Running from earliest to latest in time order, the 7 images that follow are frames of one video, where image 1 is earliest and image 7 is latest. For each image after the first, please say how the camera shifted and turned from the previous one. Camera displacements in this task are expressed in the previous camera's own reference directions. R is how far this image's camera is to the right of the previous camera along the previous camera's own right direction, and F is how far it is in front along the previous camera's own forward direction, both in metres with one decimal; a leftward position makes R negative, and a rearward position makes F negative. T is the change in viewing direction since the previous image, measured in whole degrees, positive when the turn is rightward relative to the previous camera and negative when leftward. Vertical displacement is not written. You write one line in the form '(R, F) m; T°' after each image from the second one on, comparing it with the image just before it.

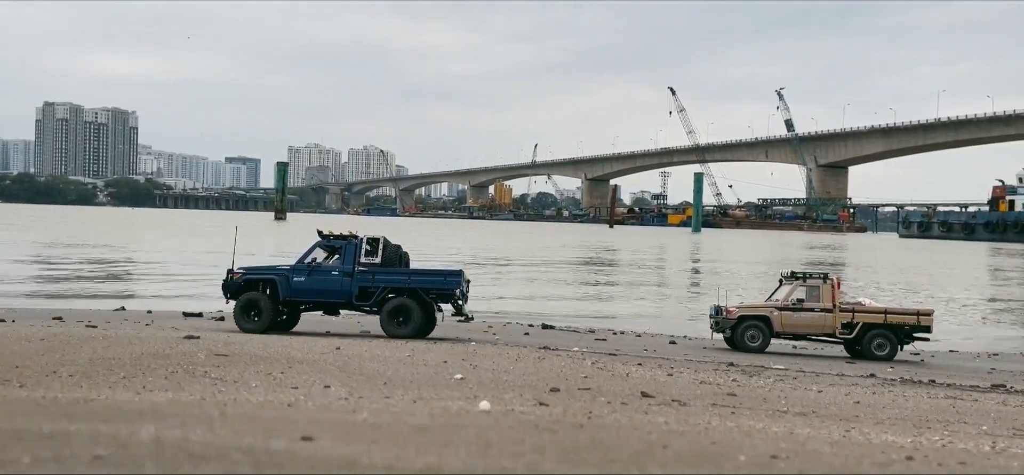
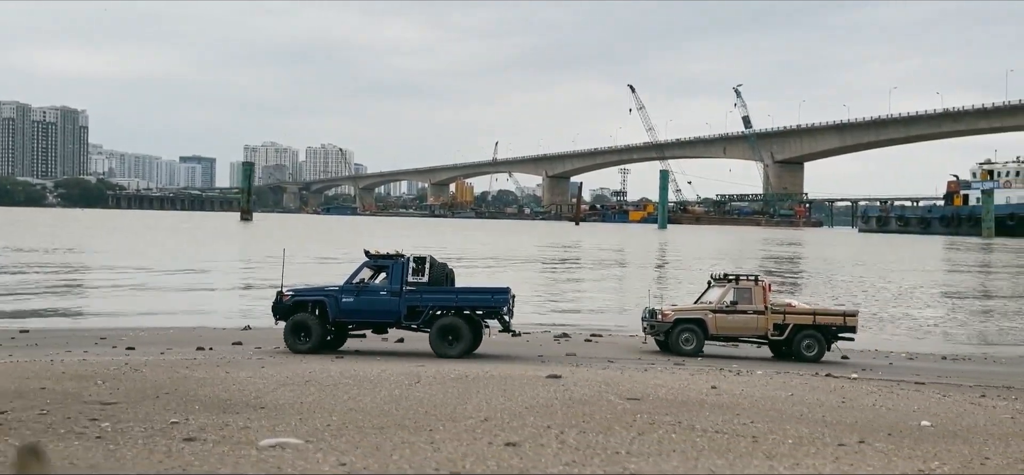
(-1.6, +0.1) m; +3°
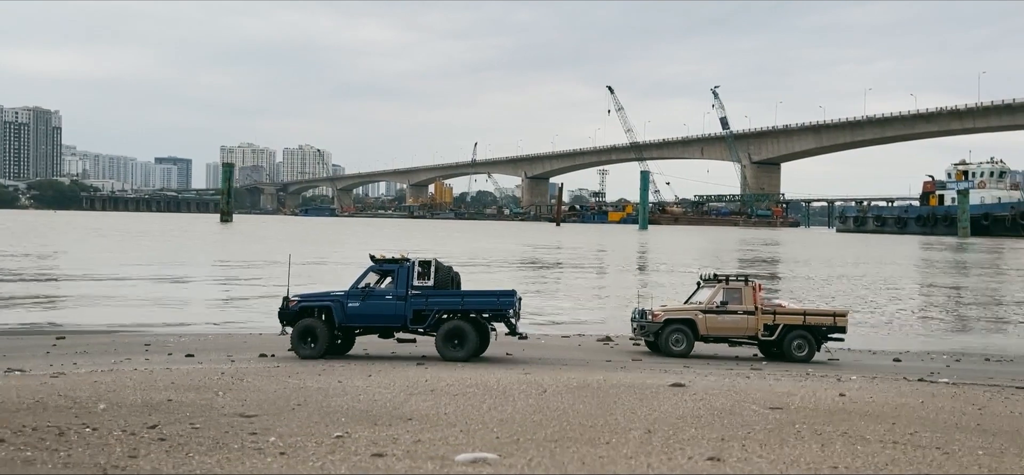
(-0.6, +0.1) m; +1°
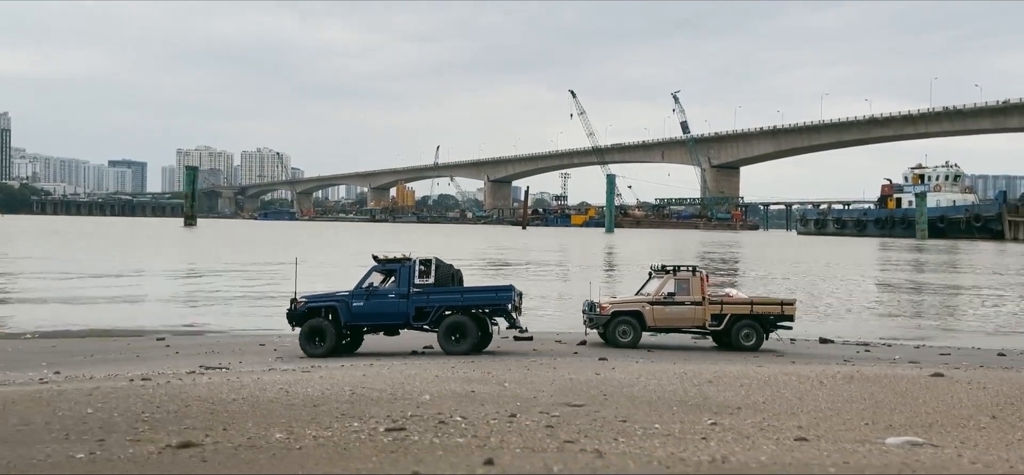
(-1.2, 0.0) m; +3°
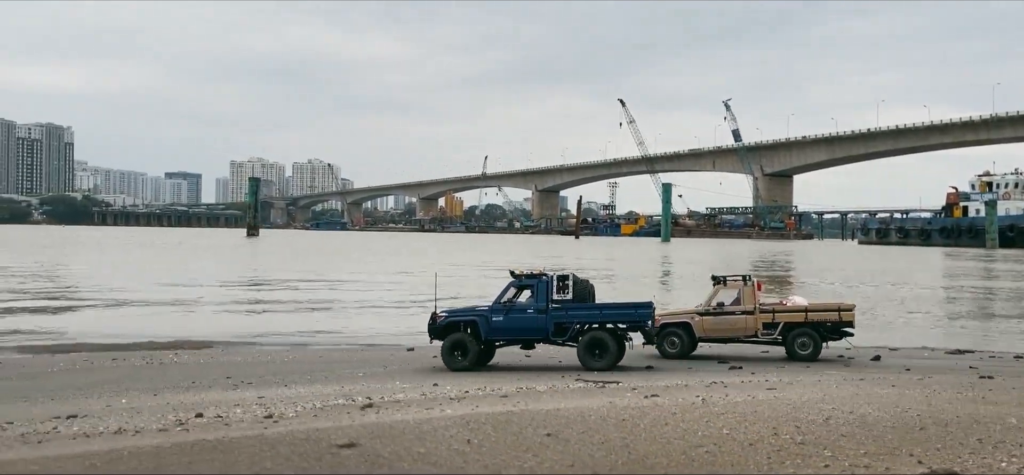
(-1.7, +0.4) m; -3°
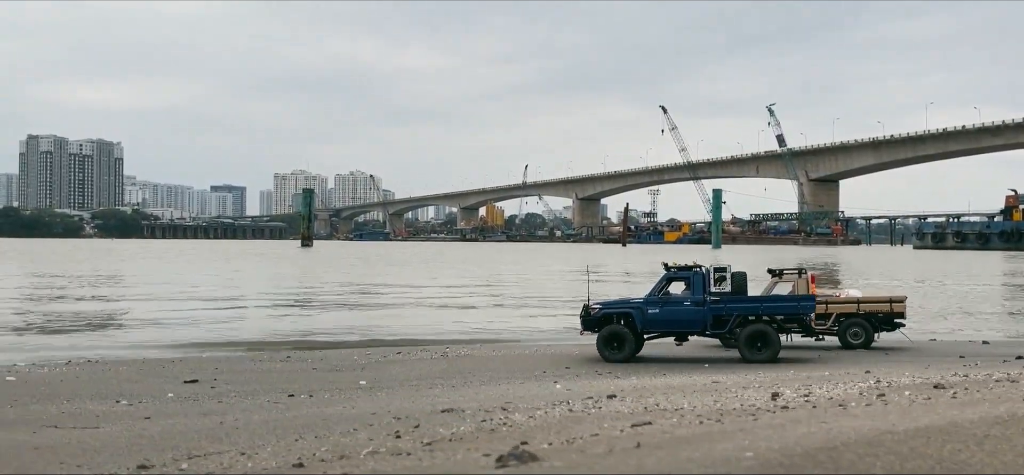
(-2.1, +0.2) m; -3°
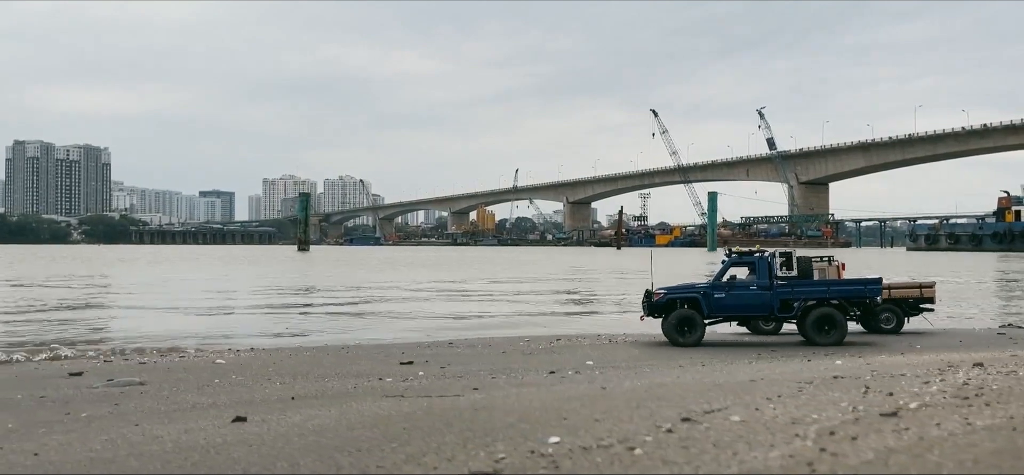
(-1.4, +0.2) m; +1°
